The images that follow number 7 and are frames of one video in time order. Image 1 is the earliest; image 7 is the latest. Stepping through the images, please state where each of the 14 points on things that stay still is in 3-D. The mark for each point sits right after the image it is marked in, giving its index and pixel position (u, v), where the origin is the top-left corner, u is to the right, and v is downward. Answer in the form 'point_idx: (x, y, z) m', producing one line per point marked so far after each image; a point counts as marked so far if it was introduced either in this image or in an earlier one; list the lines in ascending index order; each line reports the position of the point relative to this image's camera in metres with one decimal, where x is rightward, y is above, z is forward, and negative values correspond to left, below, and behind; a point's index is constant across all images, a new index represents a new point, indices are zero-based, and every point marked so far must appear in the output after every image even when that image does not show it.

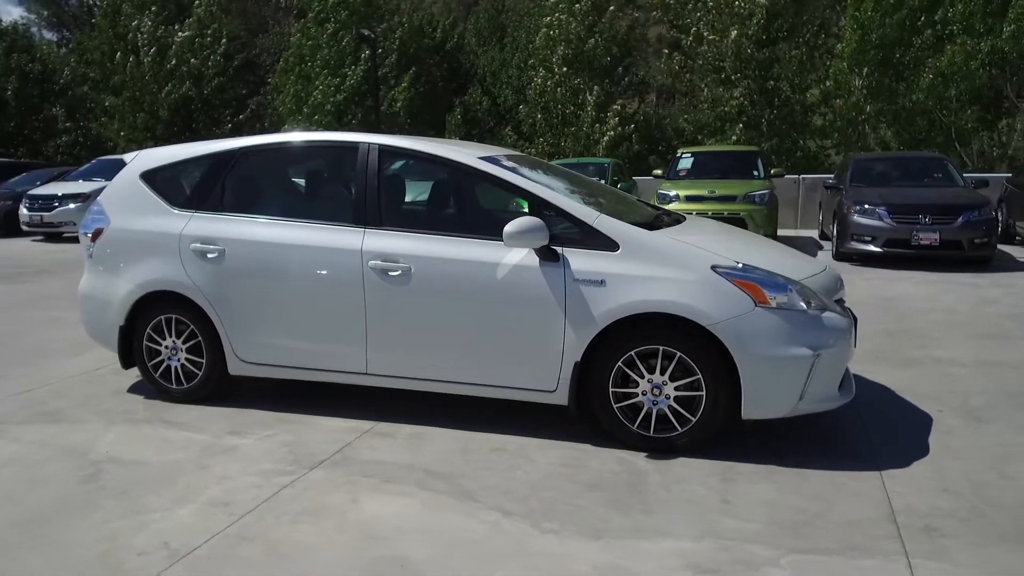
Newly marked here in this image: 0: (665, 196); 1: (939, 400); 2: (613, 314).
0: (+2.9, +1.8, +14.1) m
1: (+3.3, -0.9, +5.7) m
2: (+0.6, -0.2, +4.6) m
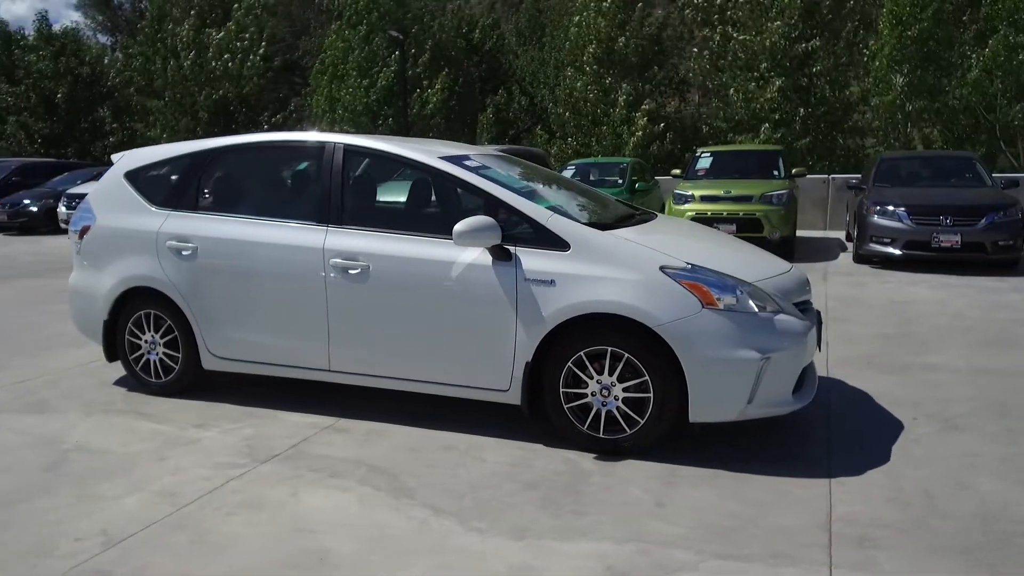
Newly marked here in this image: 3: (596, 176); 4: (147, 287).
0: (+3.2, +1.7, +13.9) m
1: (+3.0, -0.9, +5.5) m
2: (+0.3, -0.2, +4.6) m
3: (+1.8, +2.4, +16.0) m
4: (-2.8, 0.0, +5.8) m
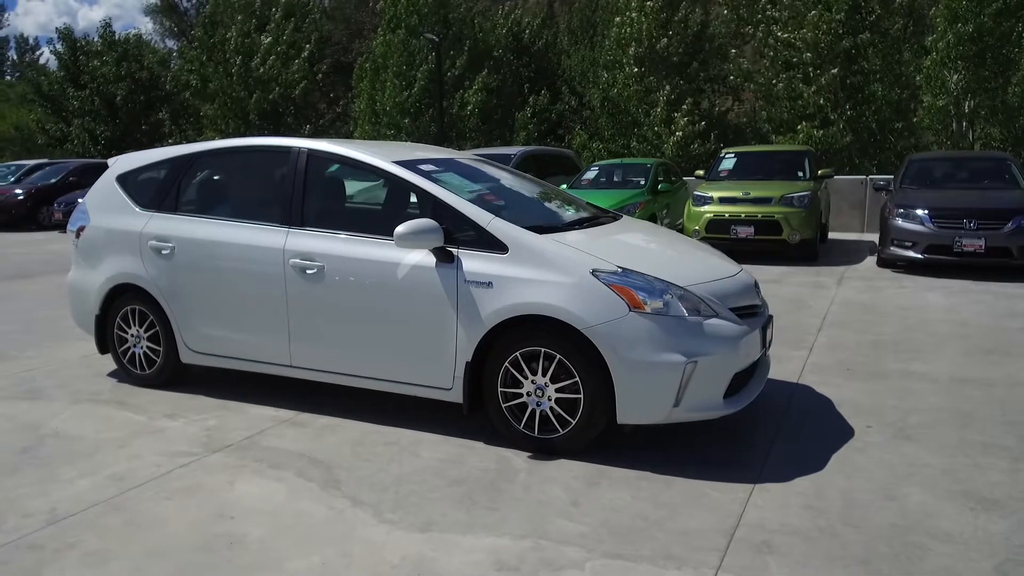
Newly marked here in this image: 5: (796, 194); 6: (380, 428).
0: (+3.5, +1.7, +13.8) m
1: (+2.6, -0.9, +5.4) m
2: (-0.1, -0.2, +4.7) m
3: (+2.3, +2.4, +15.9) m
4: (-3.1, 0.0, +6.1) m
5: (+5.0, +1.7, +13.2) m
6: (-0.9, -1.0, +5.2) m
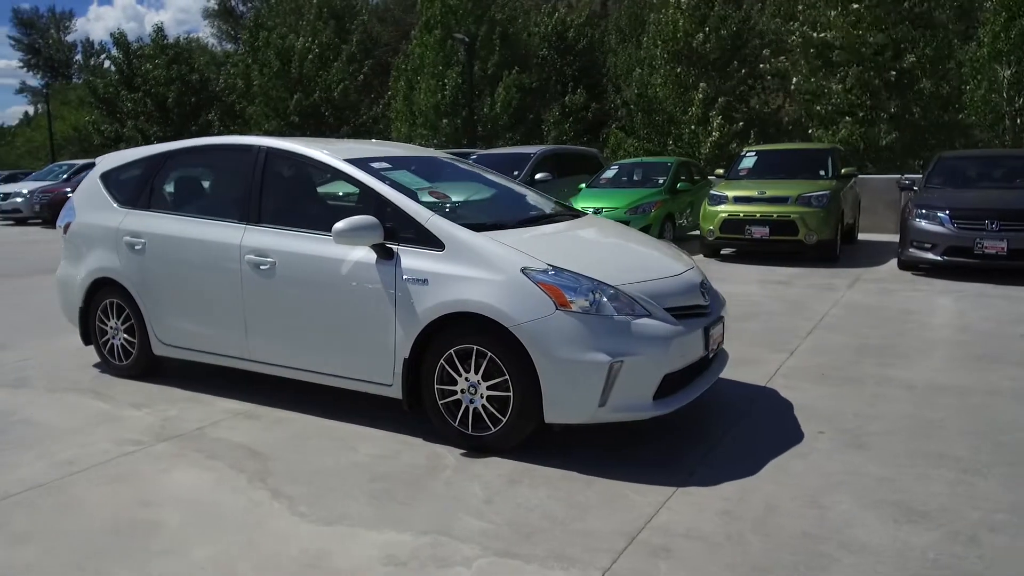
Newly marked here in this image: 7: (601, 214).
0: (+3.7, +1.7, +13.5) m
1: (+2.3, -0.9, +5.2) m
2: (-0.5, -0.2, +4.7) m
3: (+2.7, +2.4, +15.8) m
4: (-3.4, +0.1, +6.4) m
5: (+5.2, +1.6, +12.8) m
6: (-1.3, -1.0, +5.3) m
7: (+1.7, +1.4, +14.4) m
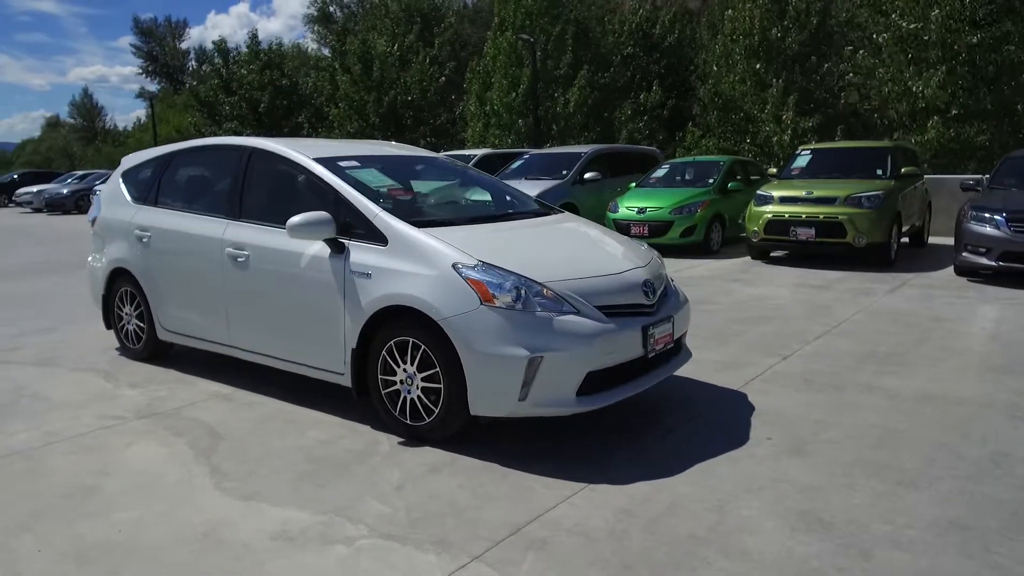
0: (+4.4, +1.6, +13.1) m
1: (+1.9, -1.0, +5.1) m
2: (-0.9, -0.1, +4.9) m
3: (+3.7, +2.4, +15.5) m
4: (-3.6, +0.2, +6.9) m
5: (+5.8, +1.6, +12.3) m
6: (-1.7, -0.9, +5.6) m
7: (+2.5, +1.4, +14.2) m
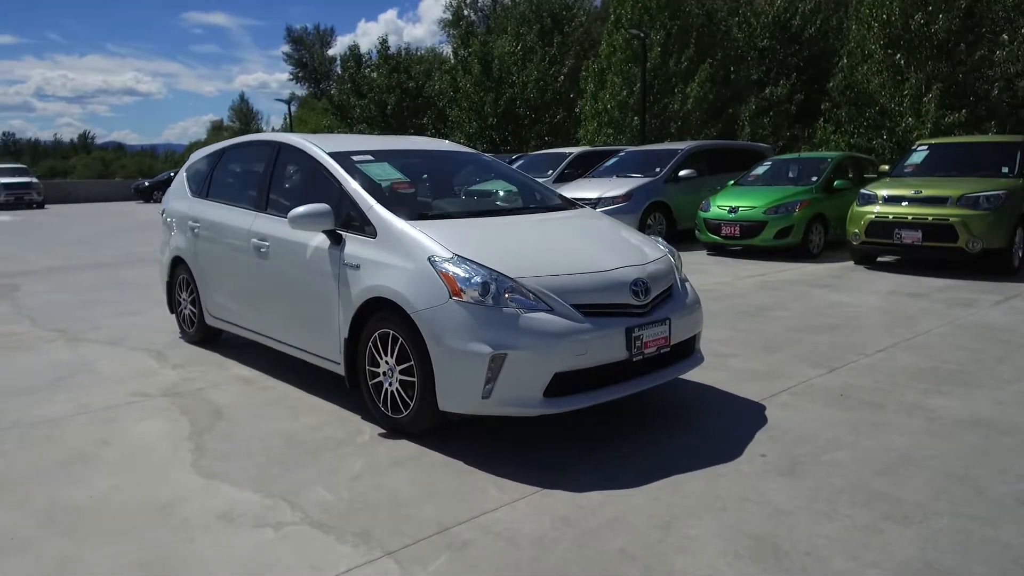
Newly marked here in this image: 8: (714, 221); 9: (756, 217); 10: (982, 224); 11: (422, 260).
0: (+5.7, +1.5, +12.1) m
1: (+1.7, -1.0, +4.6) m
2: (-1.0, -0.1, +5.0) m
3: (+5.5, +2.3, +14.5) m
4: (-3.3, +0.3, +7.4) m
5: (+7.0, +1.4, +11.0) m
6: (-1.6, -0.8, +5.7) m
7: (+4.1, +1.4, +13.5) m
8: (+3.7, +1.2, +13.8) m
9: (+4.4, +1.3, +13.3) m
10: (+6.9, +0.9, +10.8) m
11: (-0.6, +0.2, +4.6) m
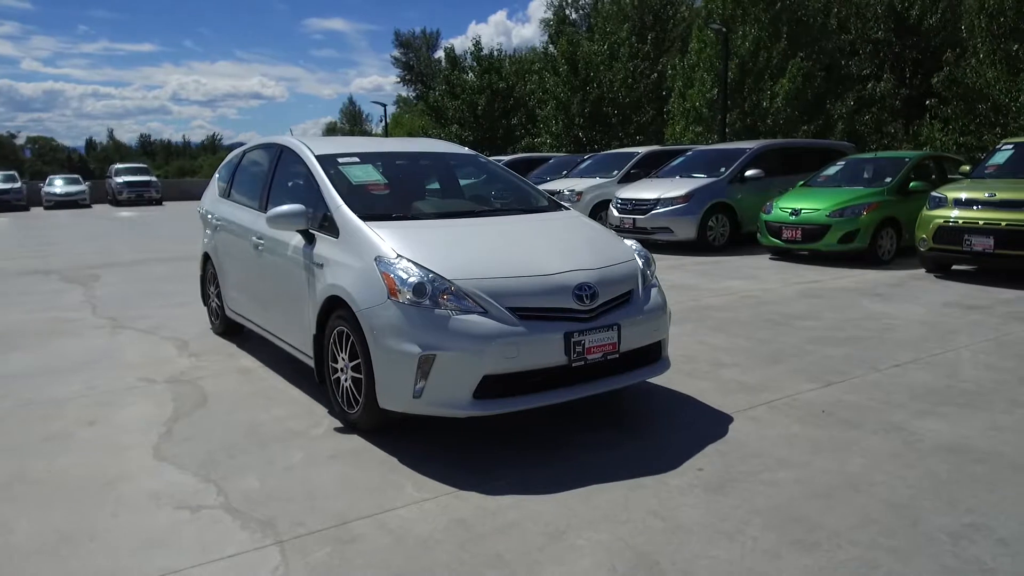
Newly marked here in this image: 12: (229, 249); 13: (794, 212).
0: (+6.4, +1.4, +11.2) m
1: (+1.3, -1.0, +4.4) m
2: (-1.3, 0.0, +5.1) m
3: (+6.5, +2.1, +13.7) m
4: (-3.2, +0.4, +7.9) m
5: (+7.5, +1.2, +10.0) m
6: (-1.8, -0.8, +6.0) m
7: (+5.0, +1.3, +12.9) m
8: (+4.7, +1.1, +13.2) m
9: (+5.2, +1.1, +12.6) m
10: (+7.3, +0.7, +9.9) m
11: (-0.9, +0.2, +4.8) m
12: (-2.7, +0.4, +7.2) m
13: (+4.9, +1.3, +13.0) m
